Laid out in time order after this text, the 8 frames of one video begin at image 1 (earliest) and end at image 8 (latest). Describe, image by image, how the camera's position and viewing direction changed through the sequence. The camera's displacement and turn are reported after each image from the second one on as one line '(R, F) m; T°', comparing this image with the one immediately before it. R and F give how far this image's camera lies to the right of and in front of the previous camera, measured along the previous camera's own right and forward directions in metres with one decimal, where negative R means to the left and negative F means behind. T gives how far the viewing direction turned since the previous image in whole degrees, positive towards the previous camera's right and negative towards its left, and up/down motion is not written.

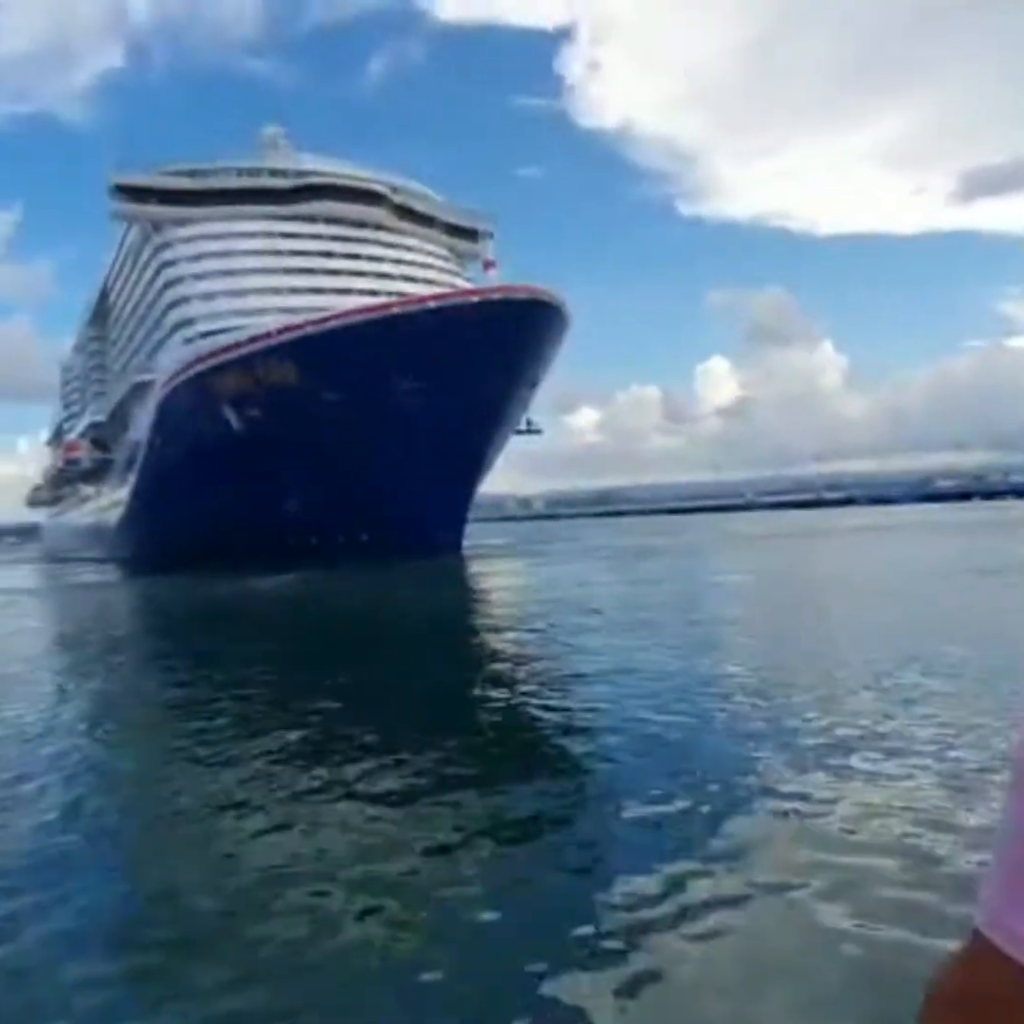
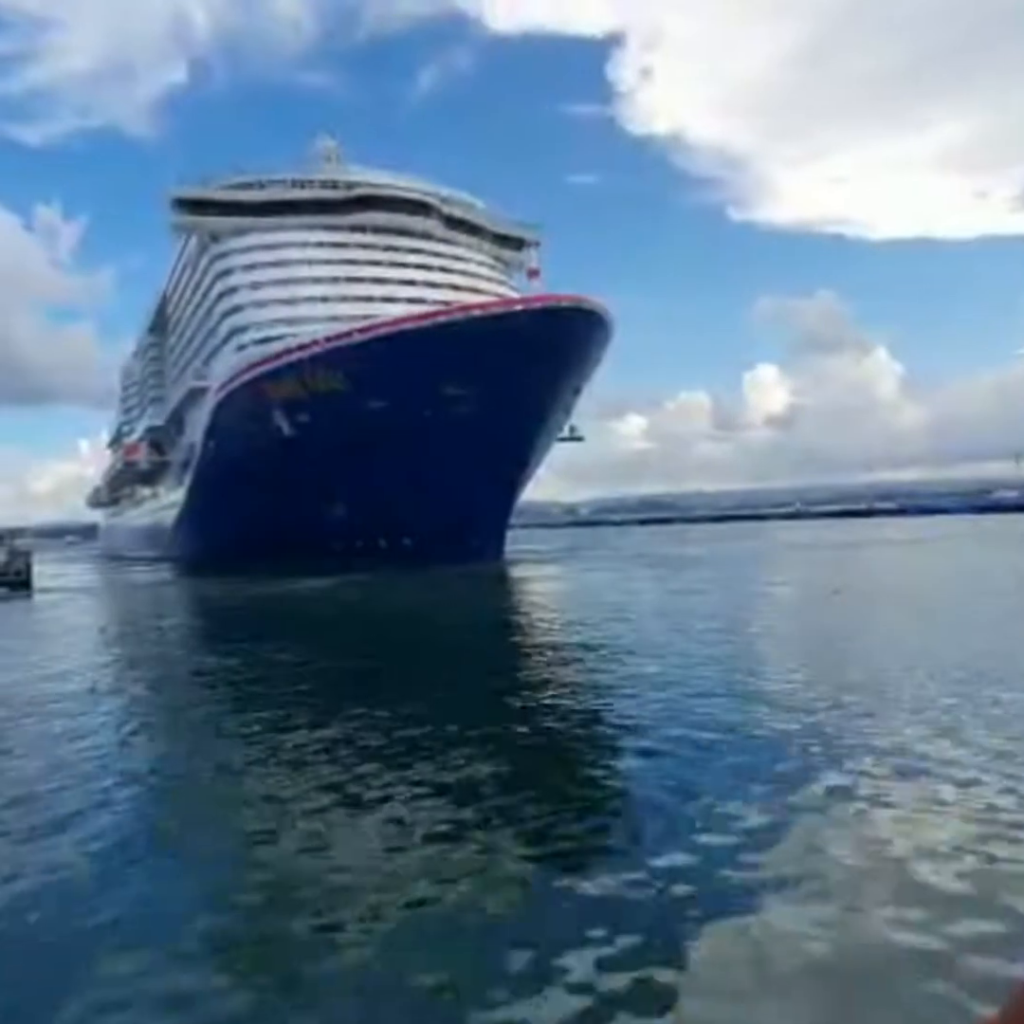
(+0.1, -0.2) m; -3°
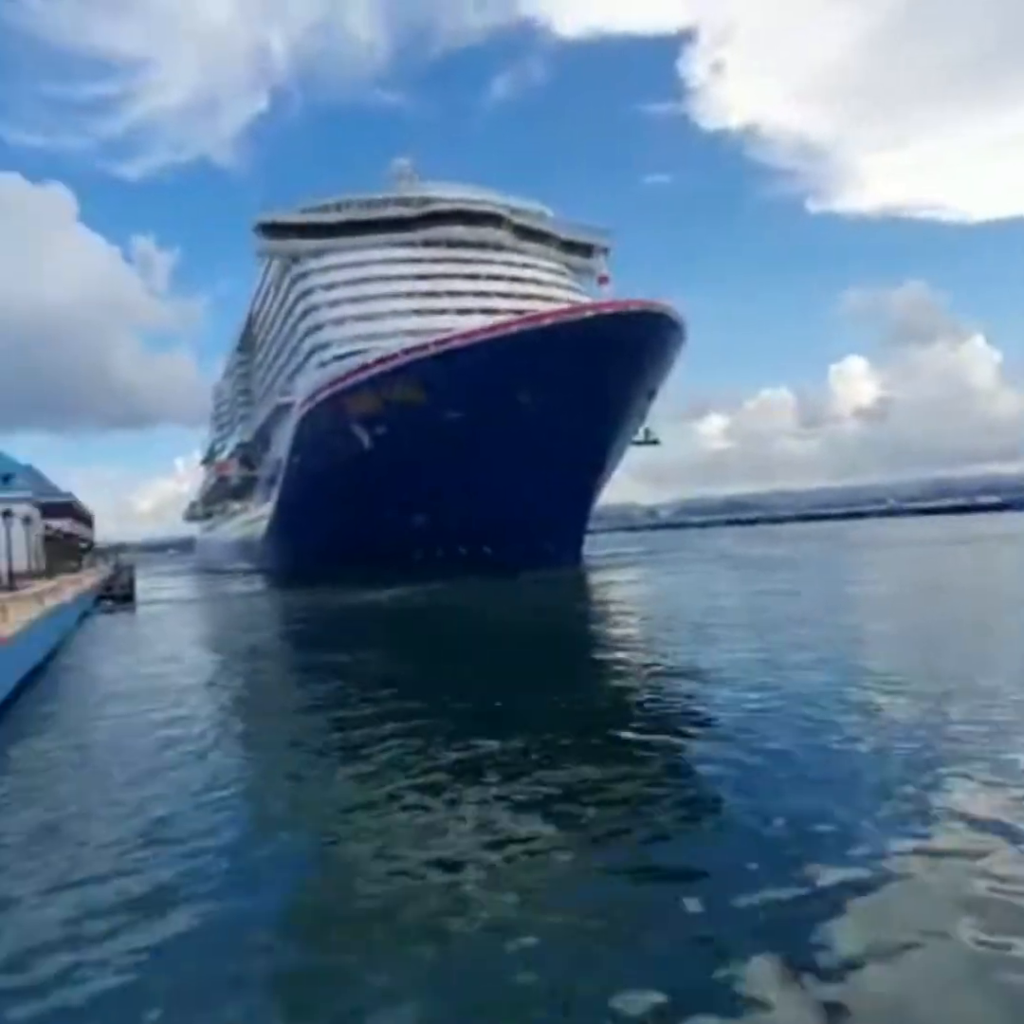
(+0.1, -0.1) m; -6°
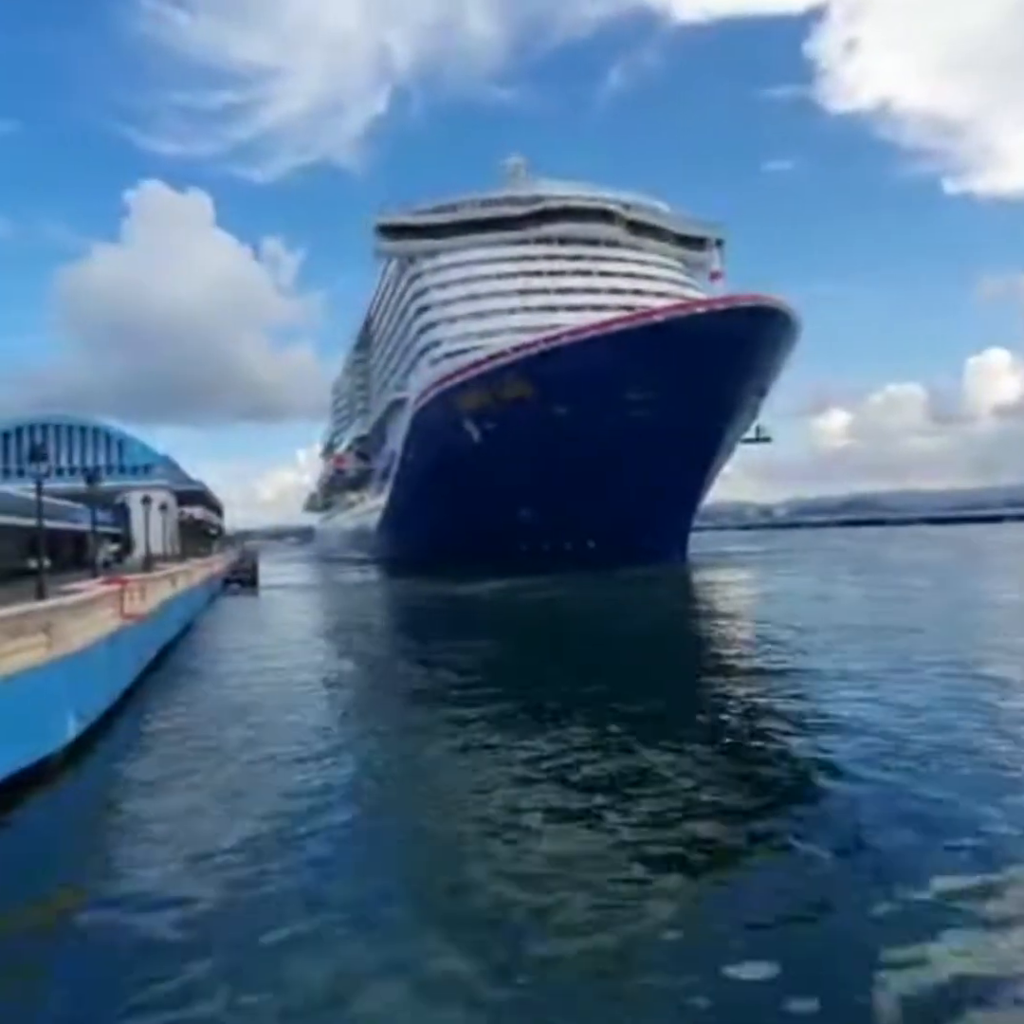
(+0.1, -0.3) m; -8°
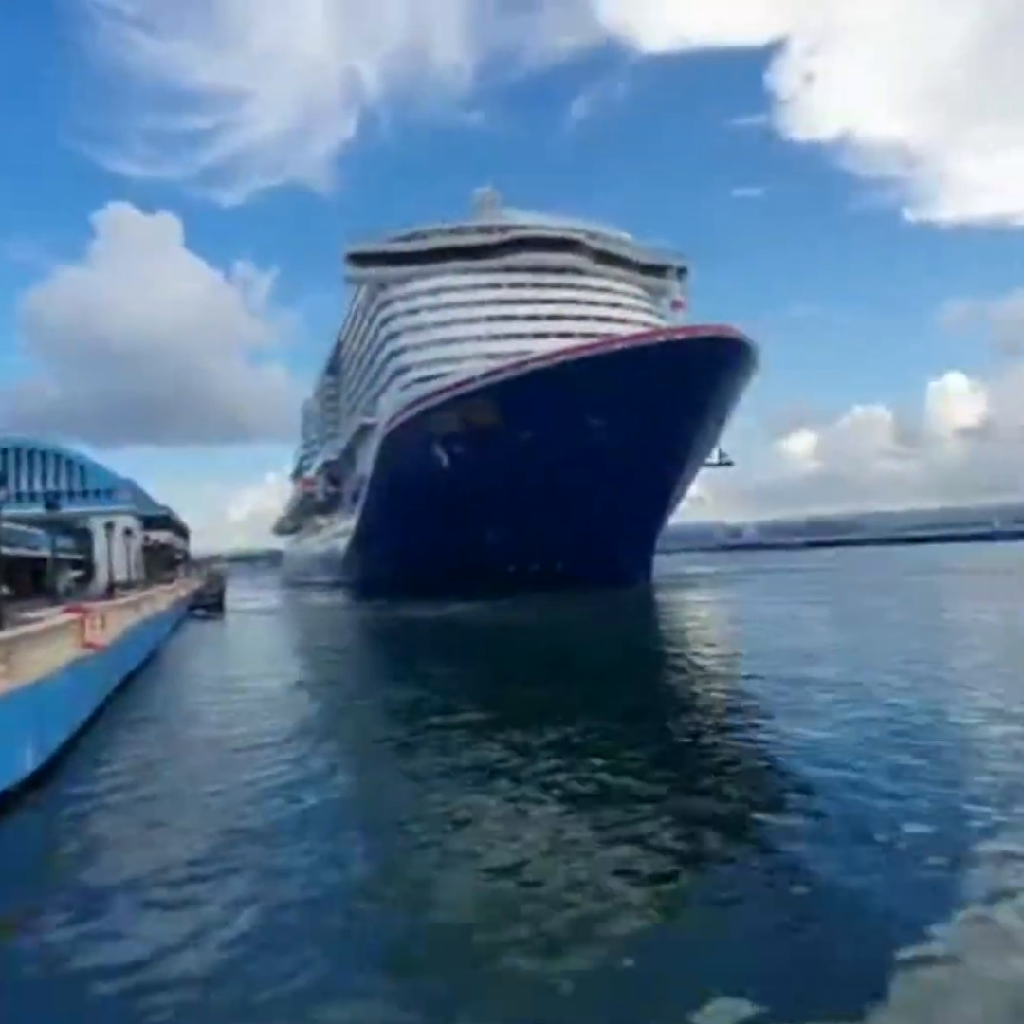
(+0.1, -0.3) m; +2°
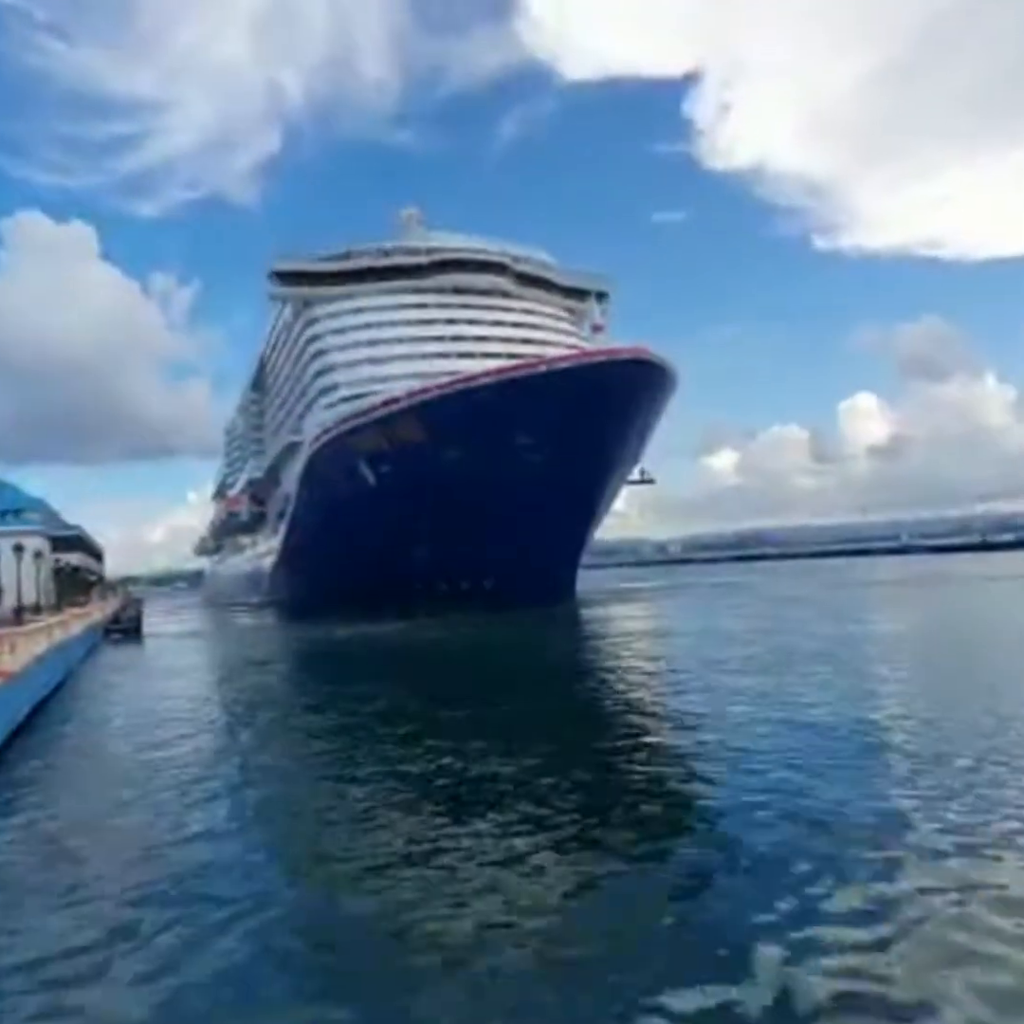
(+0.2, -0.7) m; +5°
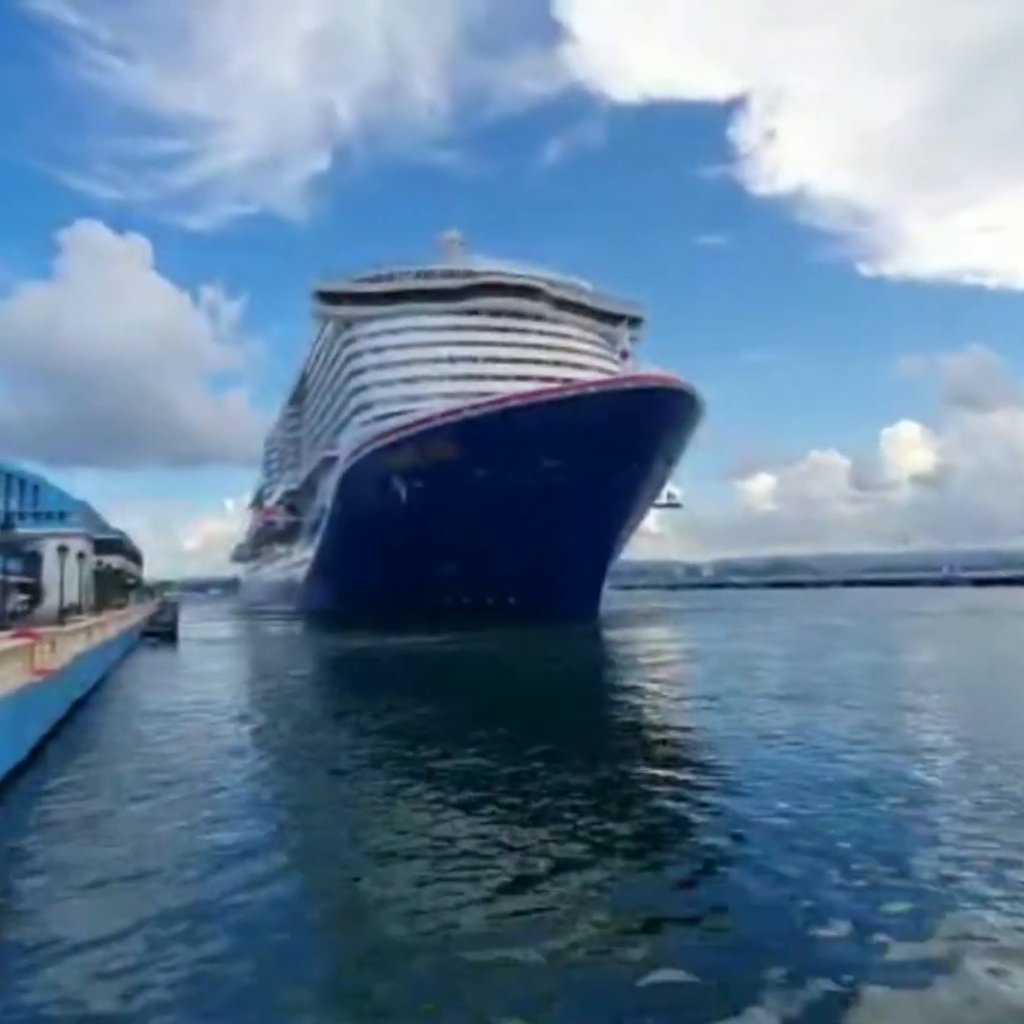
(+0.1, -0.3) m; -2°
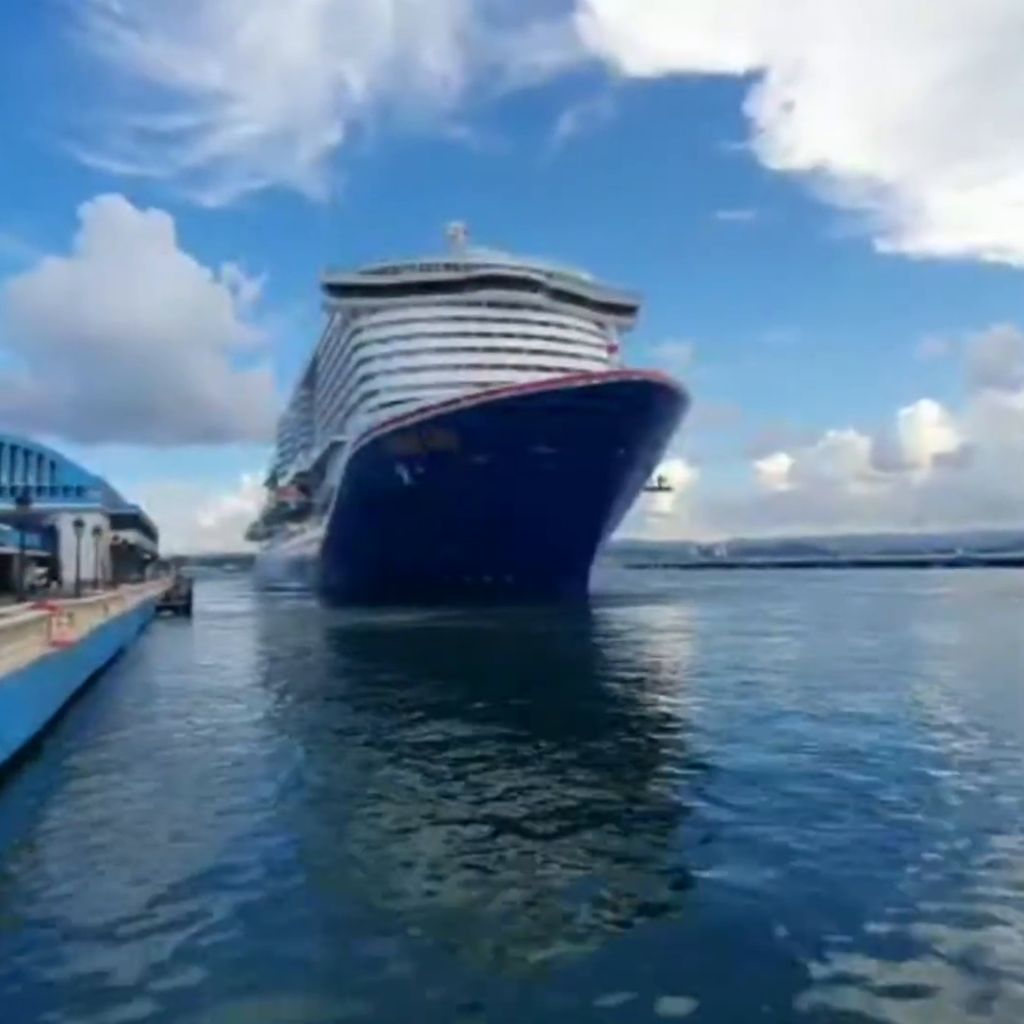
(+0.7, -1.4) m; -1°
